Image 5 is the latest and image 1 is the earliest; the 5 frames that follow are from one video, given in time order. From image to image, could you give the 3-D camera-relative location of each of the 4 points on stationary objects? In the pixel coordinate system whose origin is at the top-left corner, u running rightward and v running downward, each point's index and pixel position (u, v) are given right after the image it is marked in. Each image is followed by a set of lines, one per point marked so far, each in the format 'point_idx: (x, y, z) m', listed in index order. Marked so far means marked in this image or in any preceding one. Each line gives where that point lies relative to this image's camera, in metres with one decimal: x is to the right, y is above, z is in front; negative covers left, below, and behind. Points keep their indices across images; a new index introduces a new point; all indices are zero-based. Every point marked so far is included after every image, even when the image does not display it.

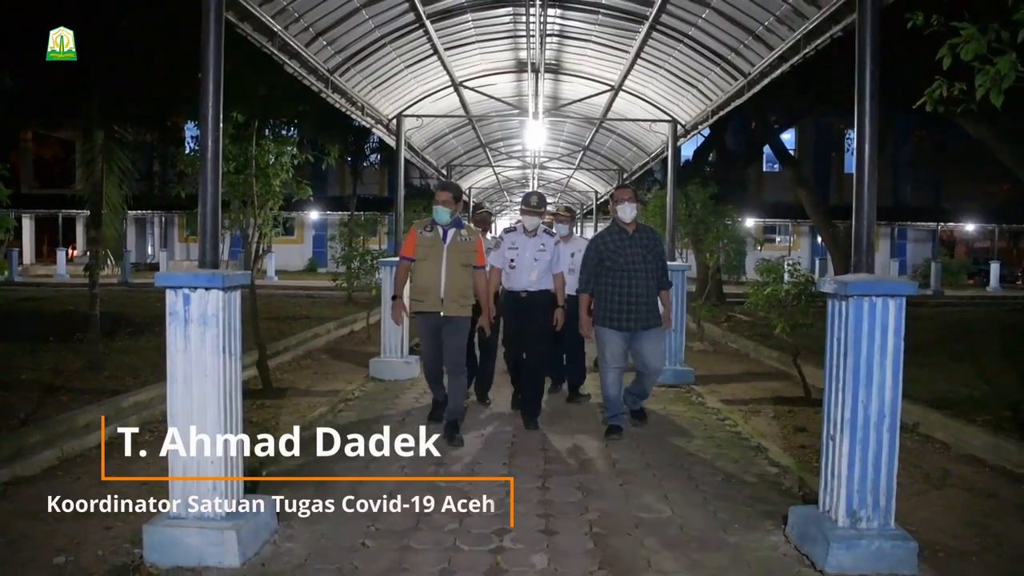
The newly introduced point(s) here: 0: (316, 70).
0: (-1.7, +1.8, +7.9) m
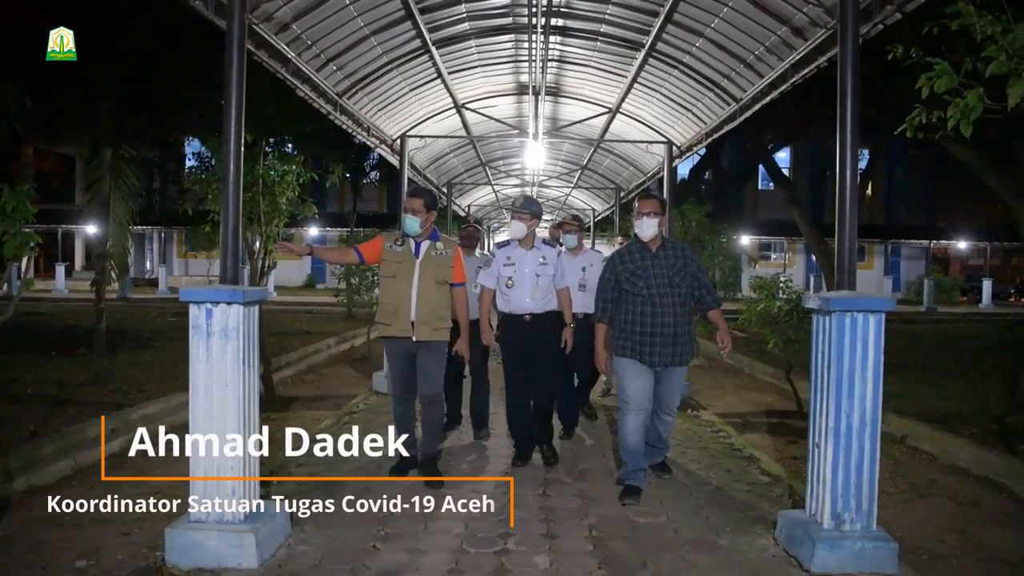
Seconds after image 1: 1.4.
0: (-1.6, +1.7, +8.2) m
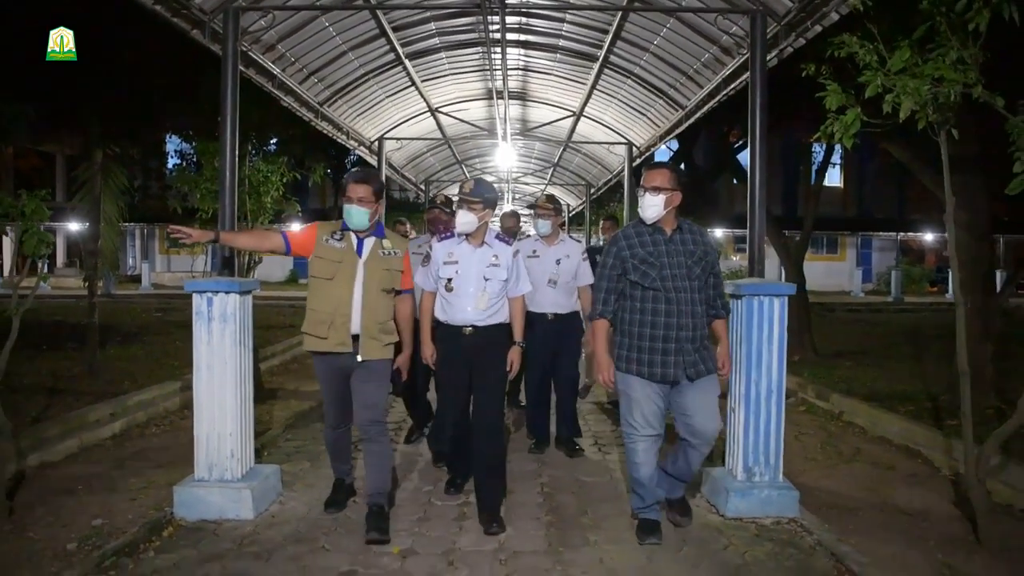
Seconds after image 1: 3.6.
0: (-2.0, +1.8, +9.0) m
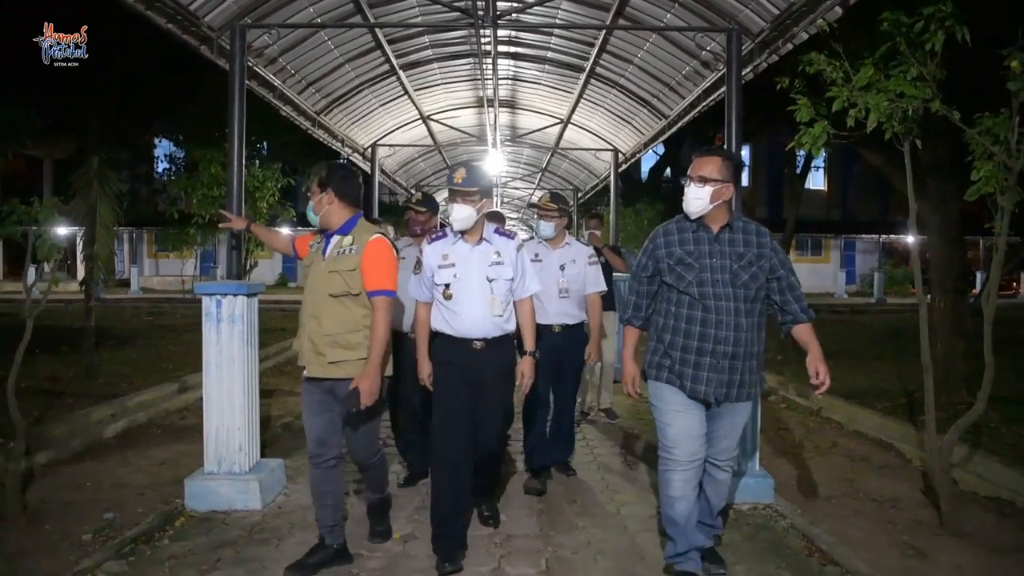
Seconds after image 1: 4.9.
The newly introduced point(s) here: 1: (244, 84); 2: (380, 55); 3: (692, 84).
0: (-2.1, +1.7, +9.3) m
1: (-1.9, +1.4, +6.6) m
2: (-1.3, +2.2, +9.1) m
3: (+1.6, +1.8, +8.3) m
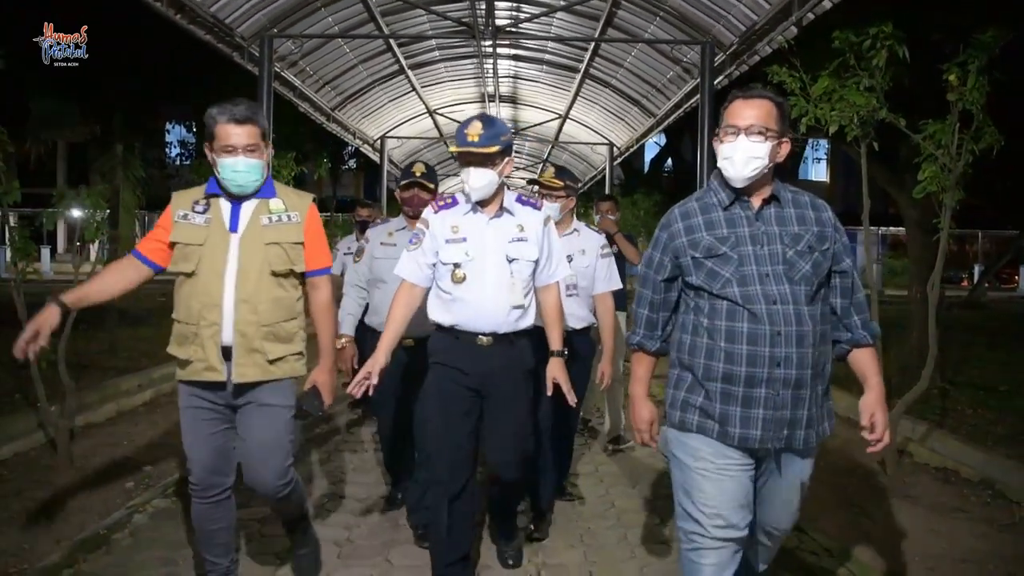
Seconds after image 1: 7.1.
0: (-2.1, +1.9, +10.1) m
1: (-1.9, +1.6, +7.4) m
2: (-1.3, +2.4, +9.8) m
3: (+1.6, +1.9, +9.1) m
